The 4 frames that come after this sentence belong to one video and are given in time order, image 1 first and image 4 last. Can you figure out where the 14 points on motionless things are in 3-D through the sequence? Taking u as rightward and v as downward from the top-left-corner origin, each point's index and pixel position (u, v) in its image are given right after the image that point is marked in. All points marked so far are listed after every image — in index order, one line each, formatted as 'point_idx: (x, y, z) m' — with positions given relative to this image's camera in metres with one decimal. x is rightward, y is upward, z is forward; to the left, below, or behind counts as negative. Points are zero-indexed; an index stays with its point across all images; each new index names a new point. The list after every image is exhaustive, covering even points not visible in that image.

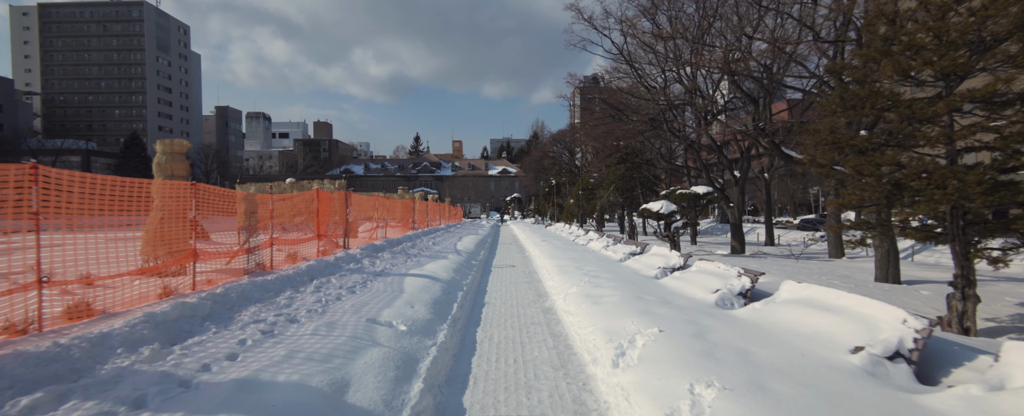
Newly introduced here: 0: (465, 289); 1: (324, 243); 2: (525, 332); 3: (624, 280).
0: (-0.8, -1.5, +7.7) m
1: (-4.6, -0.8, +10.5) m
2: (+0.2, -1.6, +5.6) m
3: (+1.9, -1.3, +7.5) m
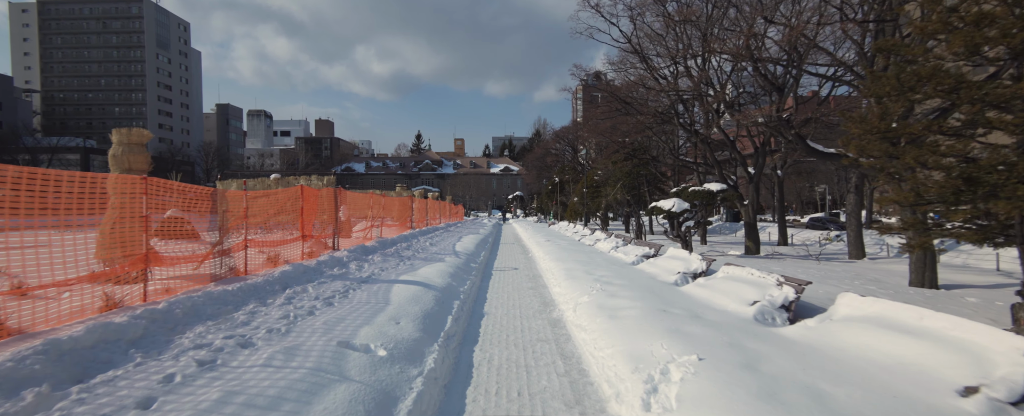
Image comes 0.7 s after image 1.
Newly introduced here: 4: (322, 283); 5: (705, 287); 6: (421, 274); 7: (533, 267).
0: (-0.8, -1.4, +6.9) m
1: (-4.5, -0.8, +9.7) m
2: (+0.2, -1.6, +4.8) m
3: (+2.0, -1.2, +6.6) m
4: (-2.7, -1.1, +6.1) m
5: (+2.8, -1.2, +6.3) m
6: (-1.6, -1.2, +7.6) m
7: (+0.5, -1.5, +10.9) m
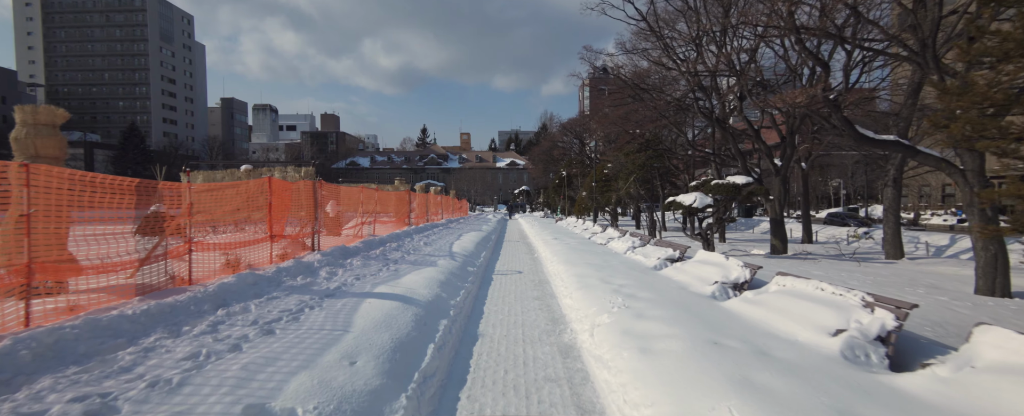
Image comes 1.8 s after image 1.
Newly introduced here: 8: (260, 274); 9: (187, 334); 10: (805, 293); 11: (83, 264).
0: (-0.8, -1.4, +5.6) m
1: (-4.5, -0.7, +8.4) m
2: (+0.2, -1.6, +3.5) m
3: (+2.0, -1.2, +5.3) m
4: (-2.7, -1.0, +4.8) m
5: (+2.8, -1.1, +5.0) m
6: (-1.6, -1.1, +6.3) m
7: (+0.6, -1.4, +9.6) m
8: (-3.3, -0.9, +5.7) m
9: (-2.7, -1.1, +3.6) m
10: (+3.2, -0.9, +4.7) m
11: (-4.7, -0.6, +4.6) m
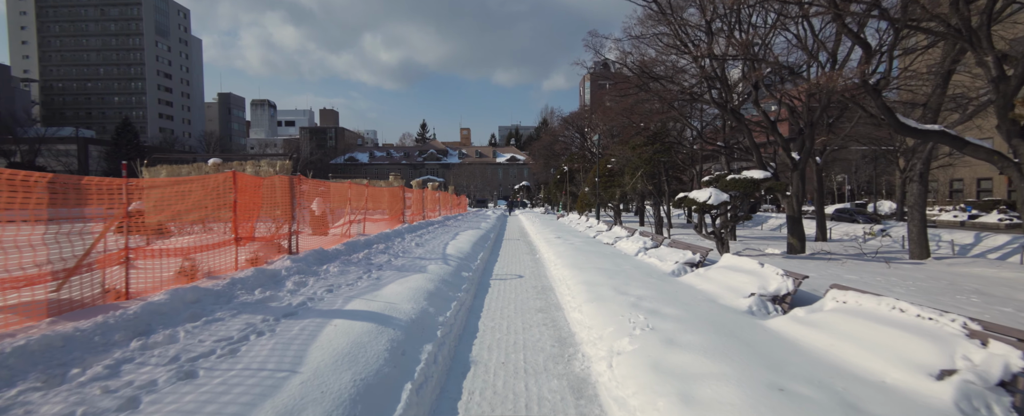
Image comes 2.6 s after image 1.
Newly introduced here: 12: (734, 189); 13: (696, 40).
0: (-0.8, -1.4, +4.7) m
1: (-4.5, -0.7, +7.5) m
2: (+0.2, -1.6, +2.6) m
3: (+2.0, -1.2, +4.3) m
4: (-2.7, -1.0, +3.9) m
5: (+2.8, -1.1, +4.1) m
6: (-1.6, -1.1, +5.4) m
7: (+0.6, -1.3, +8.7) m
8: (-3.3, -0.9, +4.7) m
9: (-2.7, -1.1, +2.7) m
10: (+3.2, -0.9, +3.7) m
11: (-4.7, -0.6, +3.7) m
12: (+6.4, +0.6, +12.6) m
13: (+6.6, +6.0, +15.4) m
